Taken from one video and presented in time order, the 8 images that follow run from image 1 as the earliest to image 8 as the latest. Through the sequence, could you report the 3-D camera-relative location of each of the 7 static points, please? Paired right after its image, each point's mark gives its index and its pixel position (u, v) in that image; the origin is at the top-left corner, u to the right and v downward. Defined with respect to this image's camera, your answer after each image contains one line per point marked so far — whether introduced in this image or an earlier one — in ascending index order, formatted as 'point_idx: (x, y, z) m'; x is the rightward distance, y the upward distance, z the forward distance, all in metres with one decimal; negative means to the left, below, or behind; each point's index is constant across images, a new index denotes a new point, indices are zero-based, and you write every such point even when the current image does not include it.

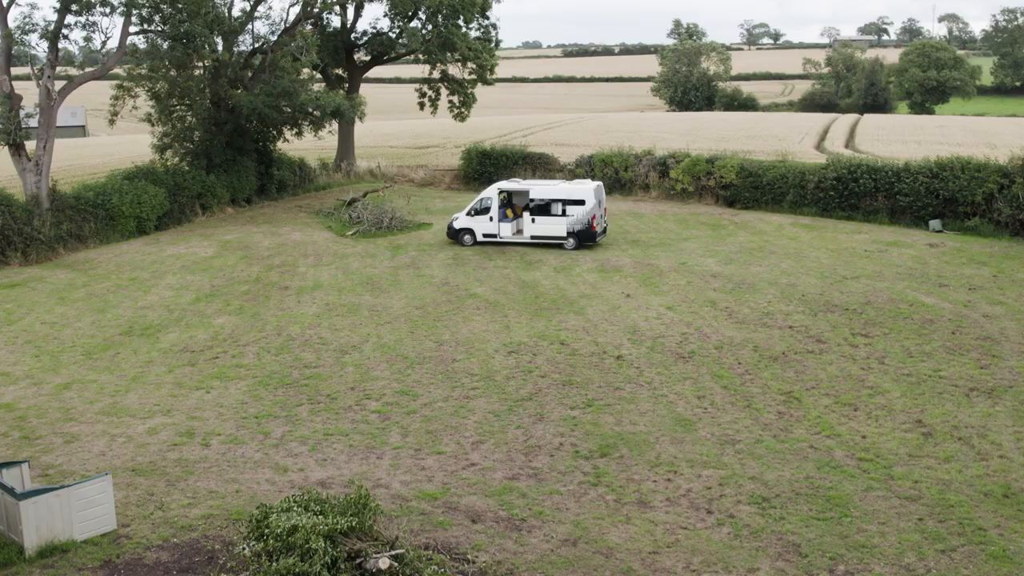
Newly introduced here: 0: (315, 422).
0: (-3.4, -2.3, +19.6) m
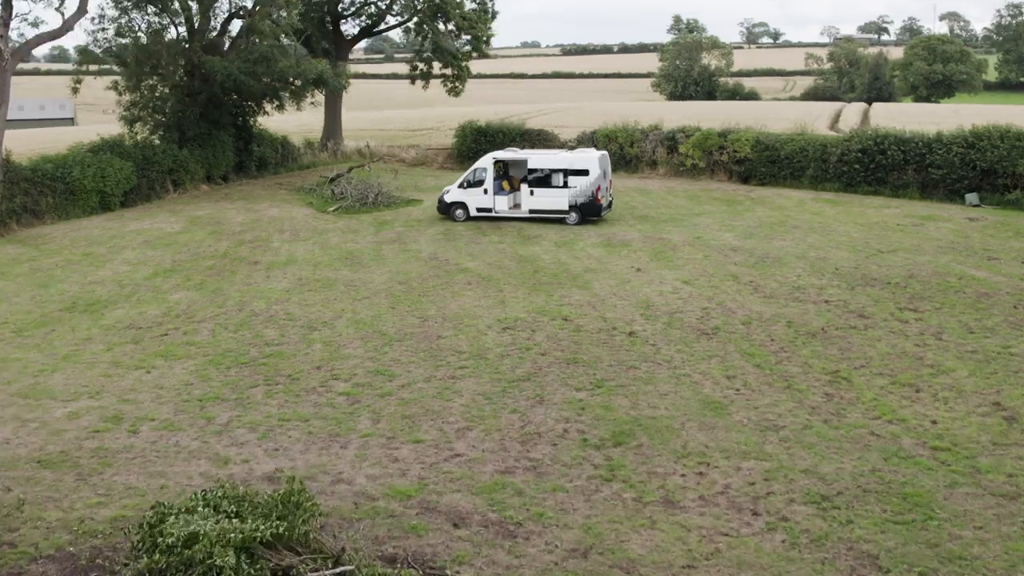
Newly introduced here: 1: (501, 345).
0: (-3.5, -1.7, +16.4) m
1: (-0.2, -1.0, +19.0) m
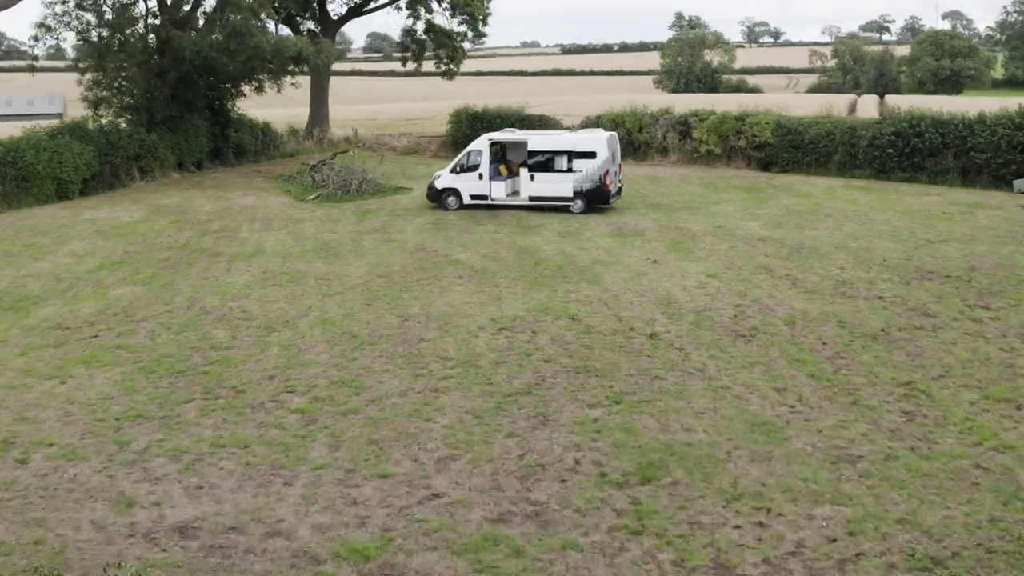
0: (-3.6, -1.6, +13.0) m
1: (-0.2, -0.9, +15.6) m
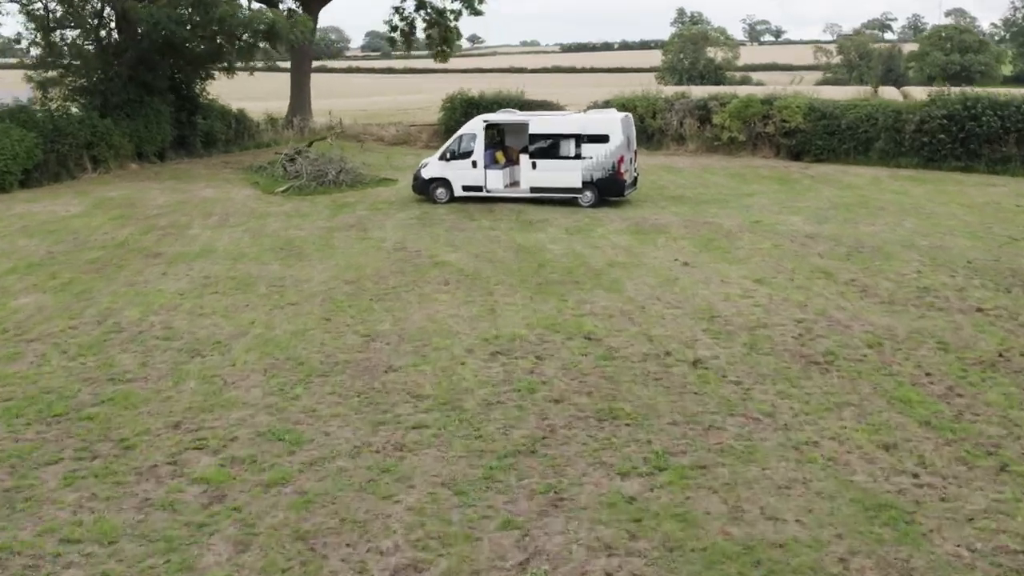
0: (-3.6, -1.7, +9.0) m
1: (-0.3, -1.0, +11.6) m
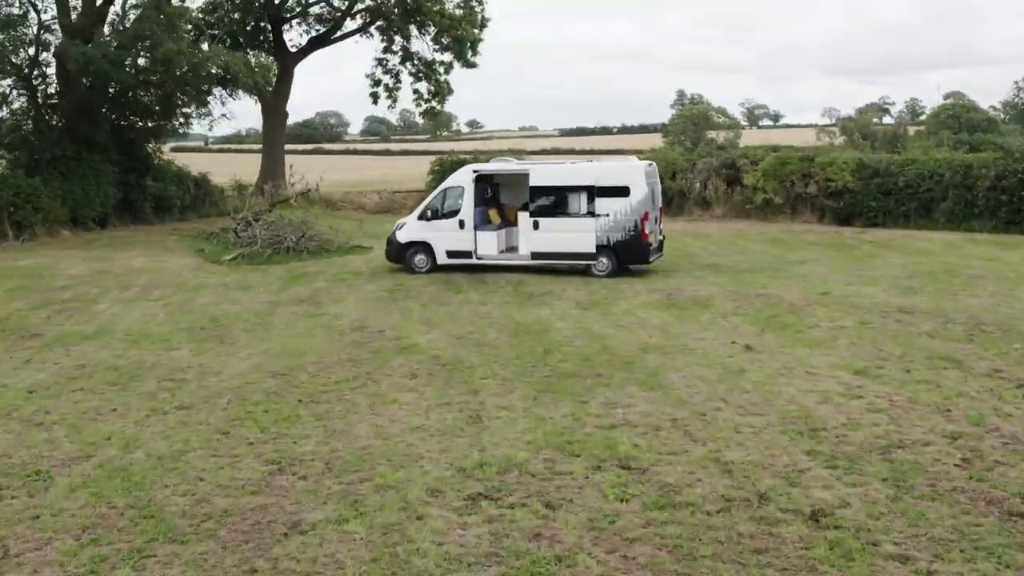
0: (-3.6, -2.1, +3.8) m
1: (-0.3, -1.6, +6.5) m
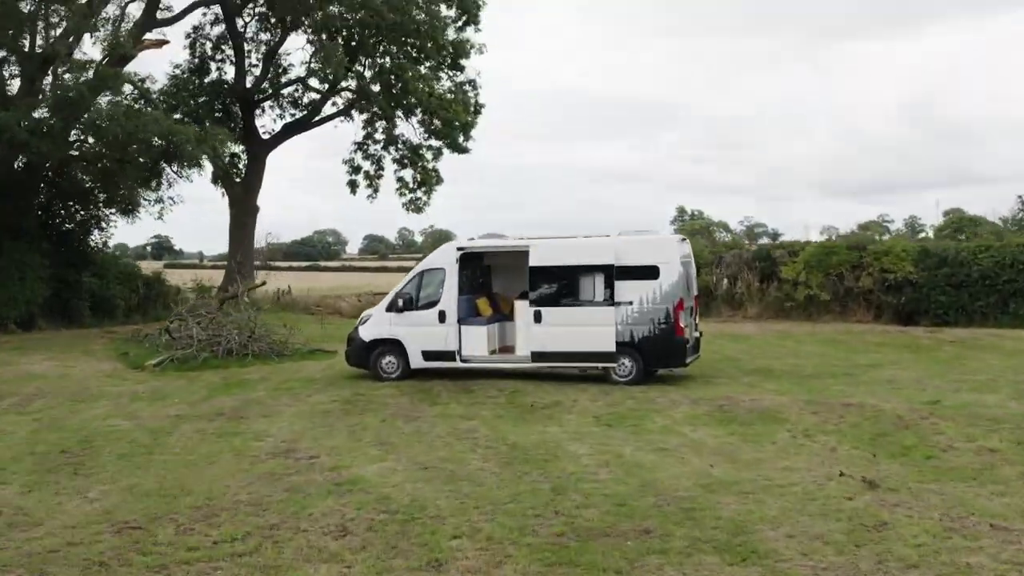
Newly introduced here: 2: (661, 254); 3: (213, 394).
0: (-3.7, -1.9, -0.9) m
1: (-0.4, -1.7, +1.9) m
2: (+1.9, +0.4, +14.7) m
3: (-4.1, -1.5, +15.4) m
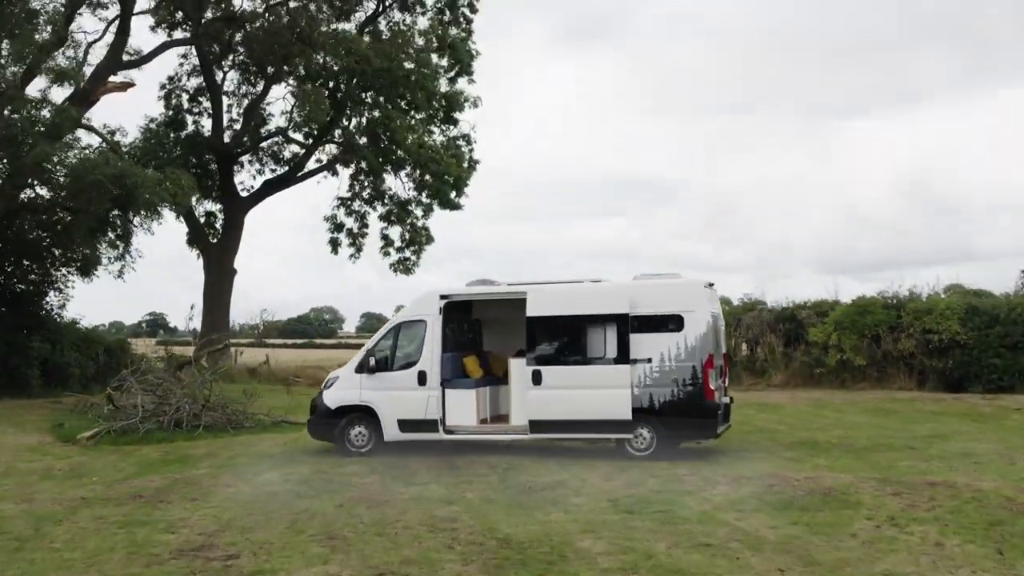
0: (-3.7, -1.4, -3.5) m
1: (-0.4, -1.3, -0.8) m
2: (+1.9, -0.1, +12.2) m
3: (-4.1, -2.1, +12.7) m
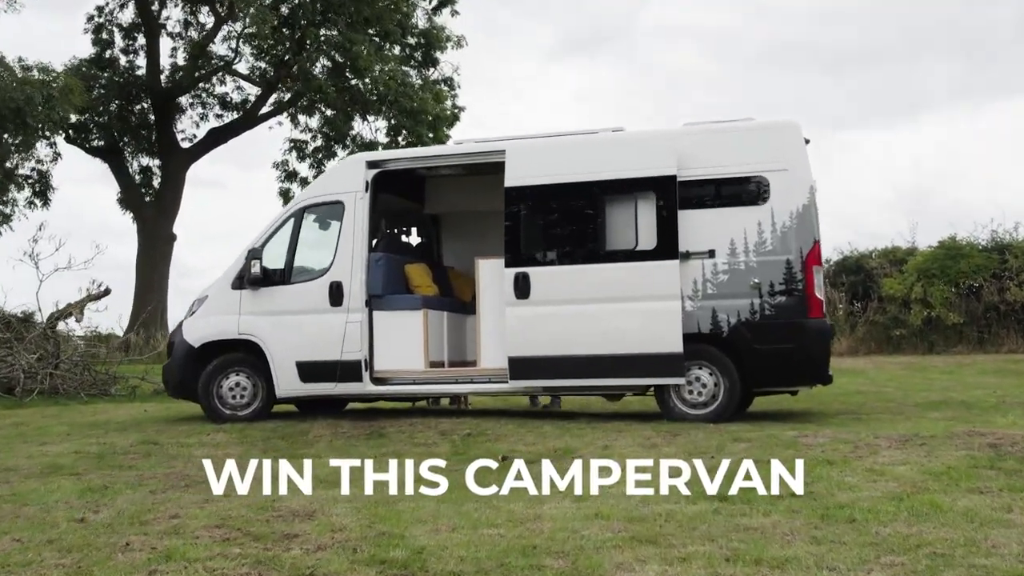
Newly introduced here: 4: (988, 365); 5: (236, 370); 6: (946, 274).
0: (-3.9, -0.2, -8.5) m
1: (-0.6, -0.2, -5.7) m
2: (+1.6, +0.9, +7.3) m
3: (-4.3, -1.1, +7.7) m
4: (+5.5, -0.9, +12.9) m
5: (-2.0, -0.7, +8.7) m
6: (+6.1, +0.2, +15.9) m
